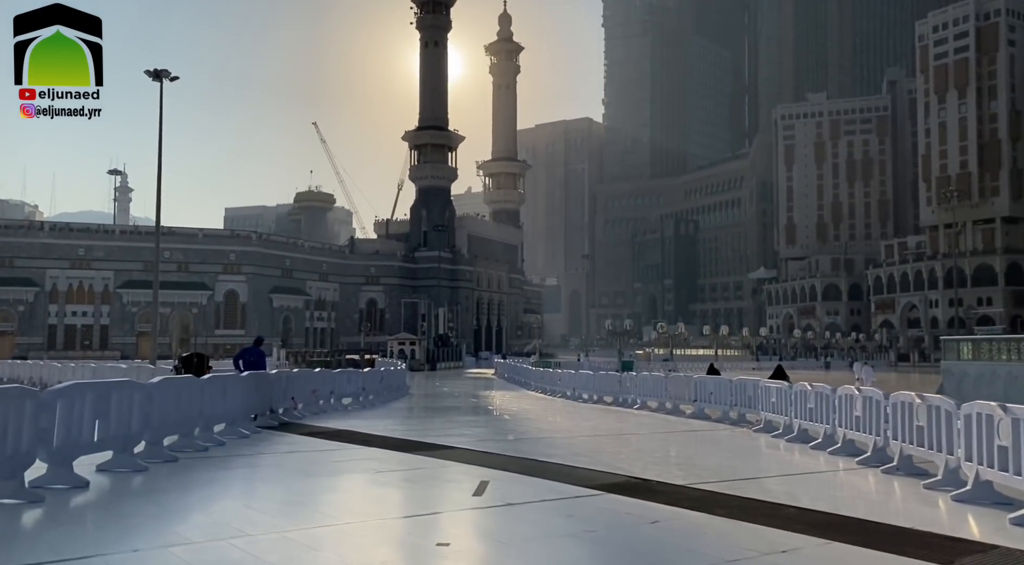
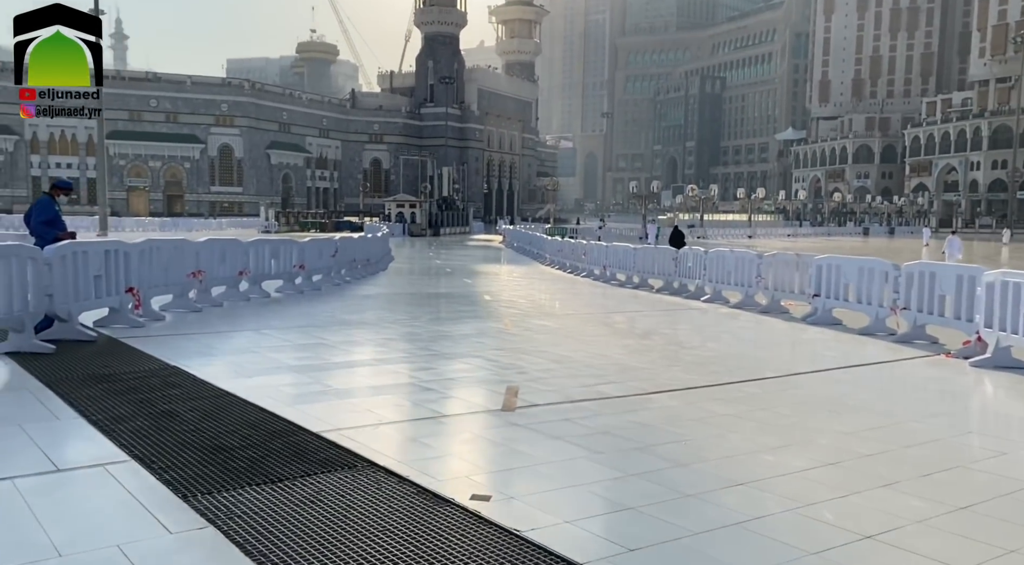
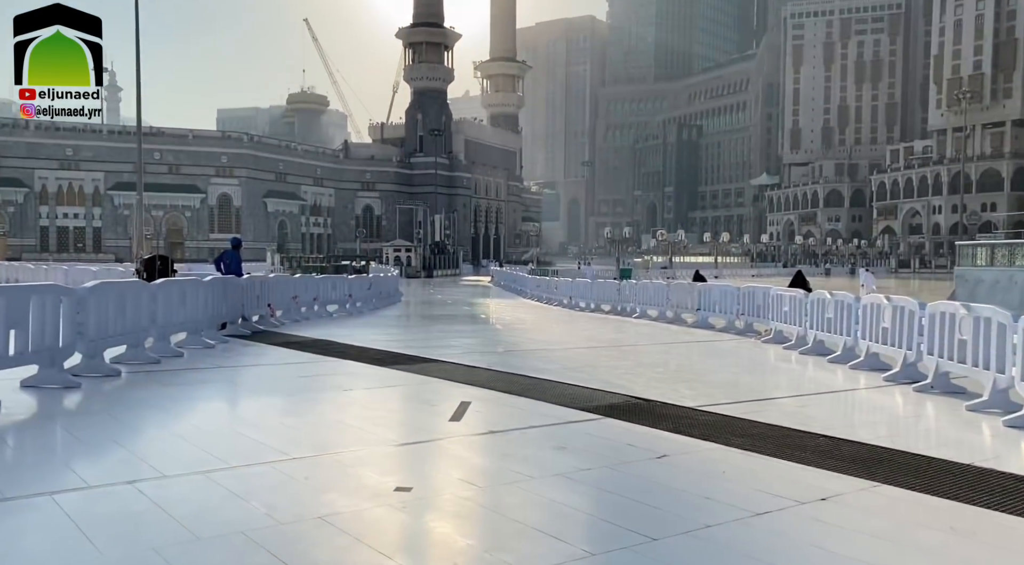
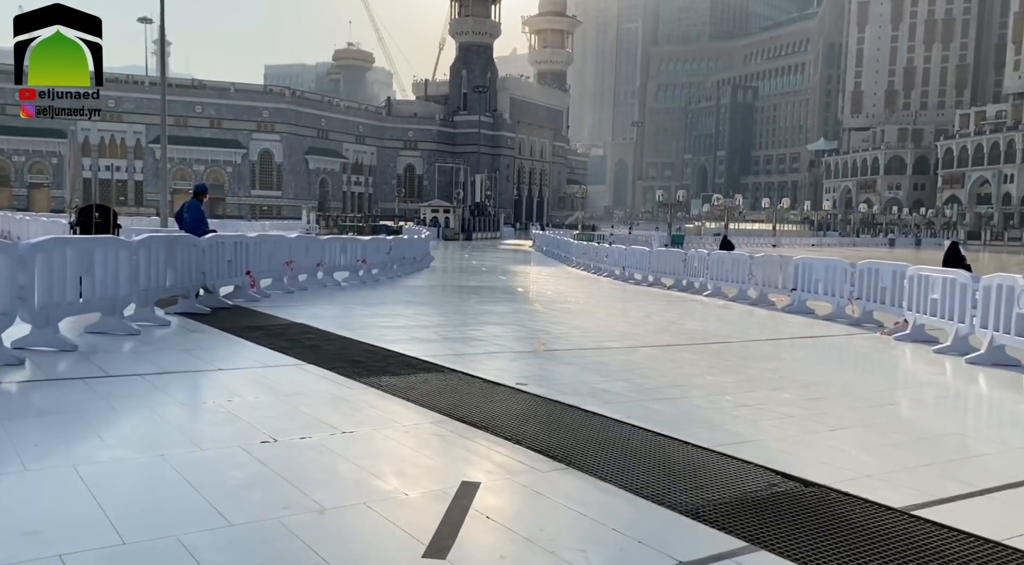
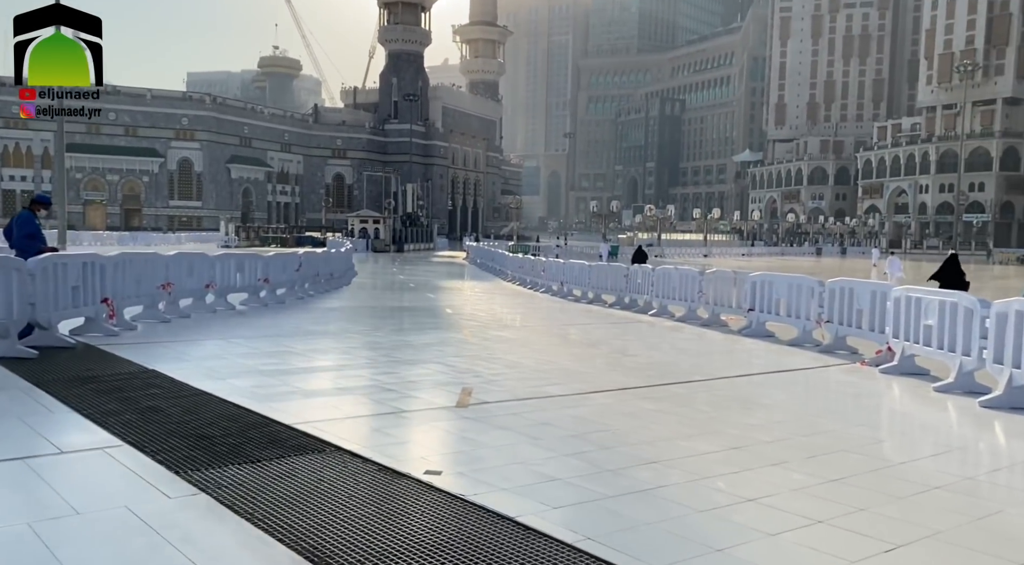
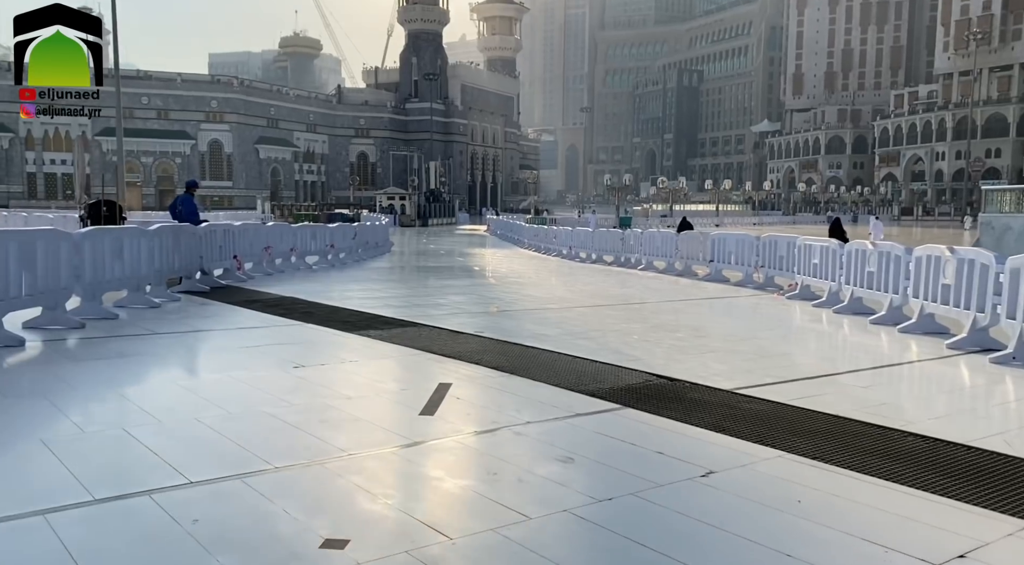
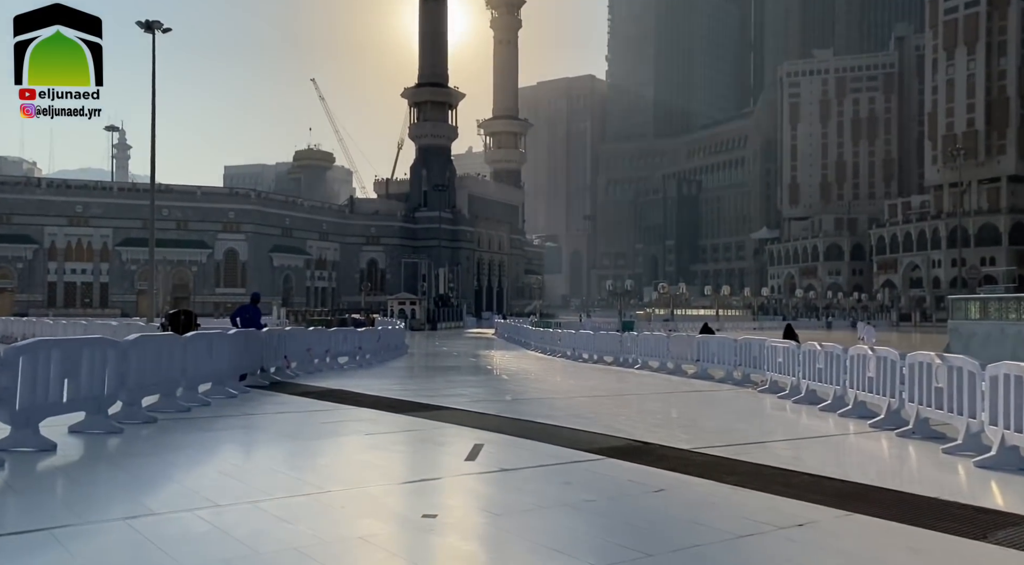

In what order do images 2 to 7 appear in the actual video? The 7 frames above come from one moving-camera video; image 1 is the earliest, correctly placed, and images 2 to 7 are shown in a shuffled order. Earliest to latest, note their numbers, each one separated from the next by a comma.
7, 3, 6, 4, 5, 2
